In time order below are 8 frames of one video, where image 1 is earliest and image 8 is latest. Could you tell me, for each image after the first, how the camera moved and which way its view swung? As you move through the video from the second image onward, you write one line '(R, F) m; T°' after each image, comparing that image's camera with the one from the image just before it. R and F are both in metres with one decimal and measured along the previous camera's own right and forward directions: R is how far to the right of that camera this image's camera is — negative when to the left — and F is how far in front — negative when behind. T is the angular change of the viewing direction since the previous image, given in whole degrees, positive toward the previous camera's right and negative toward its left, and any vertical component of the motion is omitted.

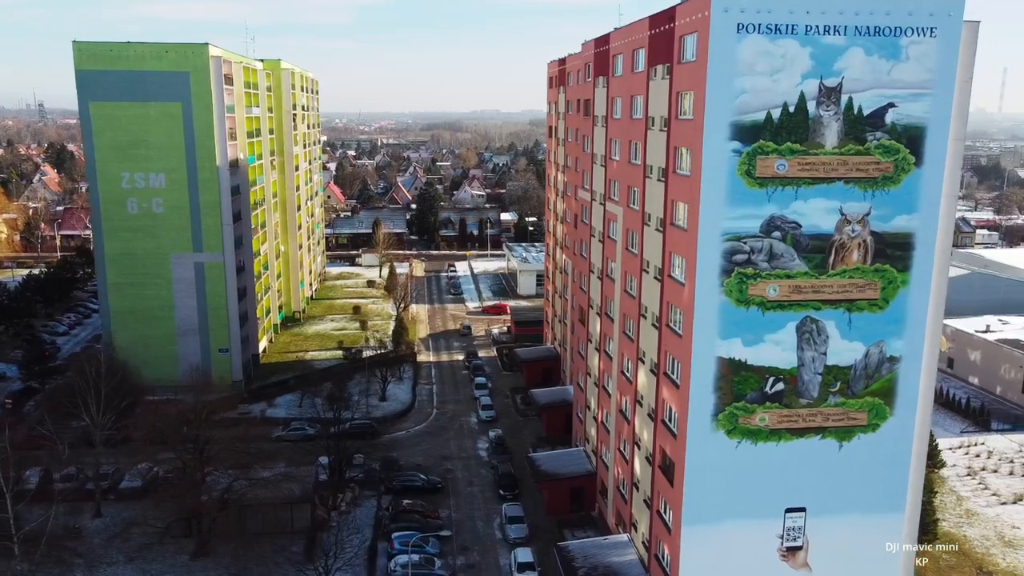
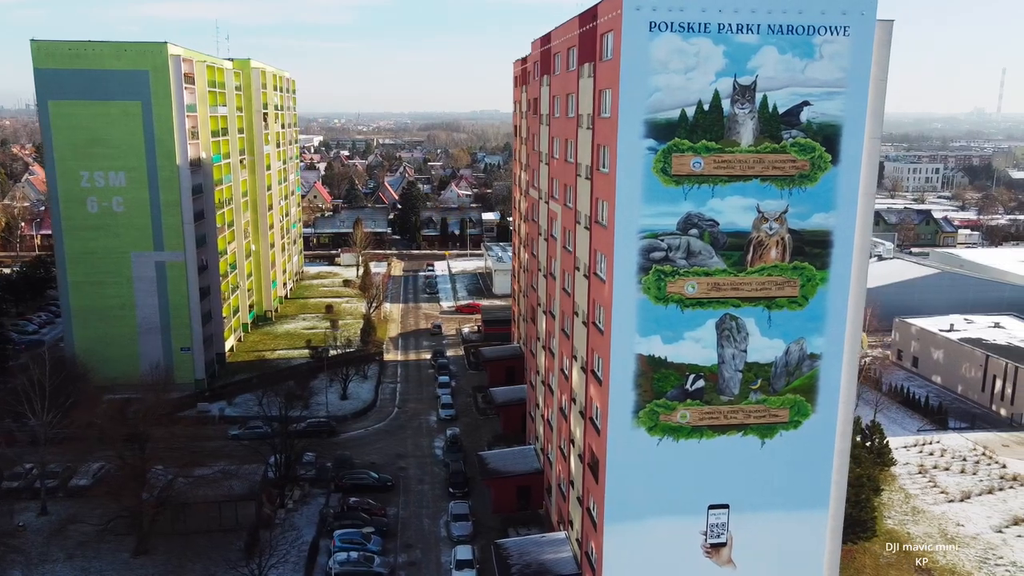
(+1.5, -0.1) m; 0°
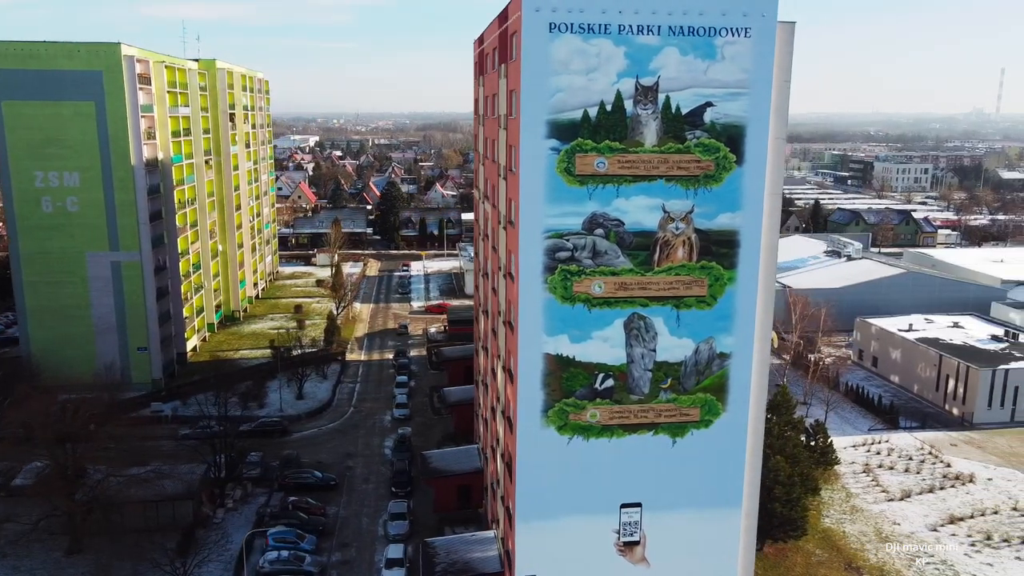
(+1.8, -0.1) m; 0°
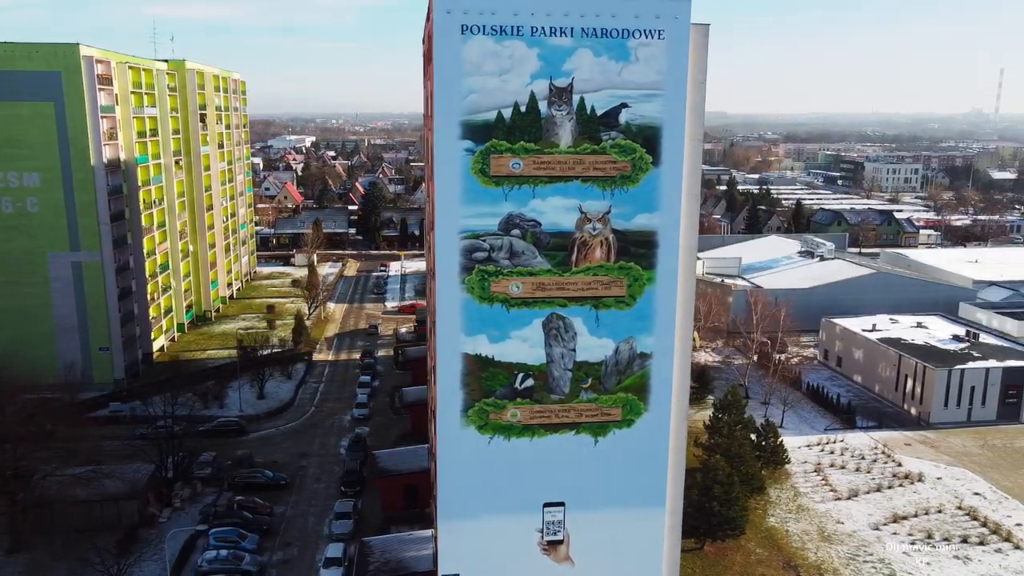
(+1.6, -0.1) m; 0°
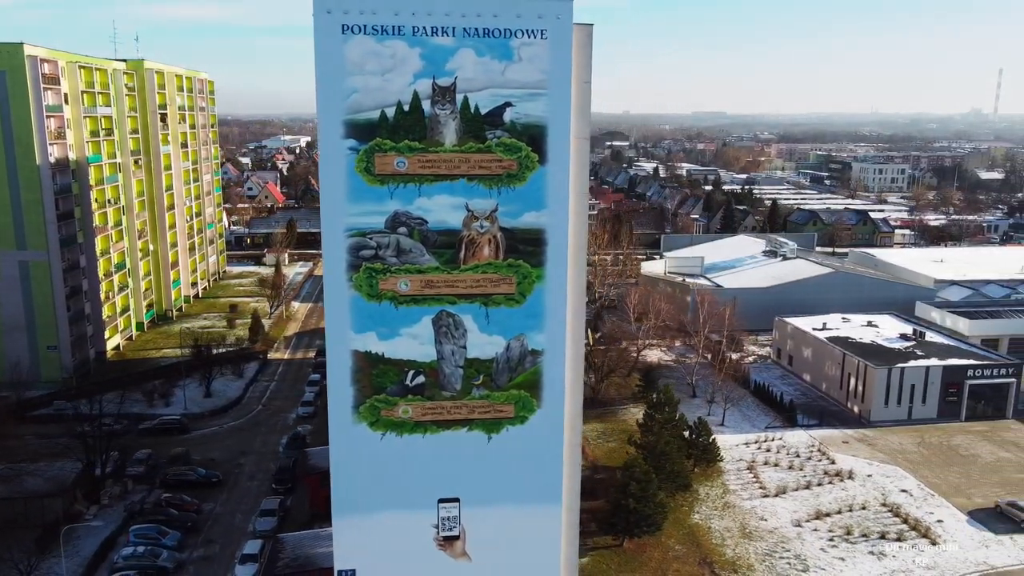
(+2.2, -0.1) m; 0°
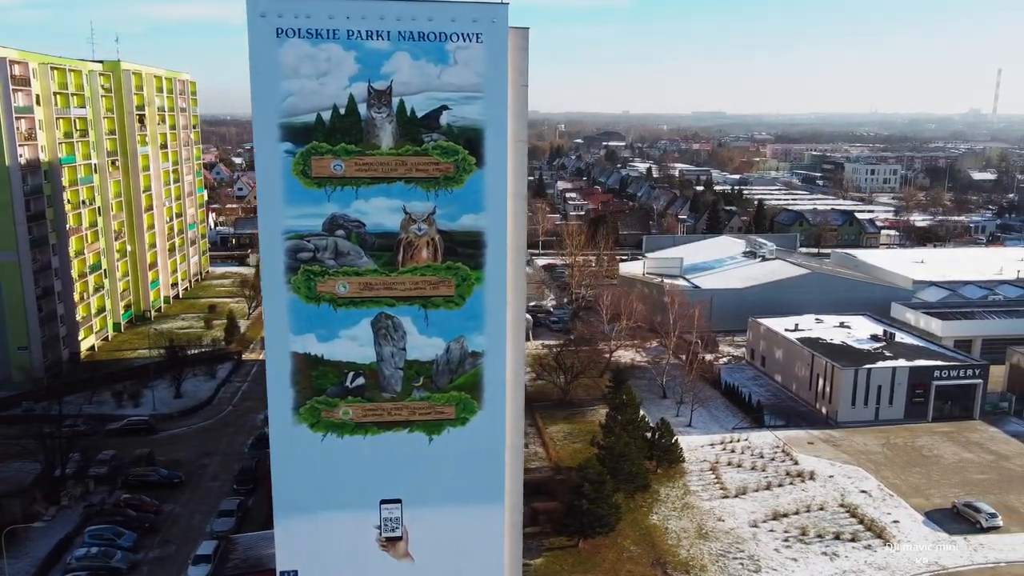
(+1.2, -0.1) m; 0°
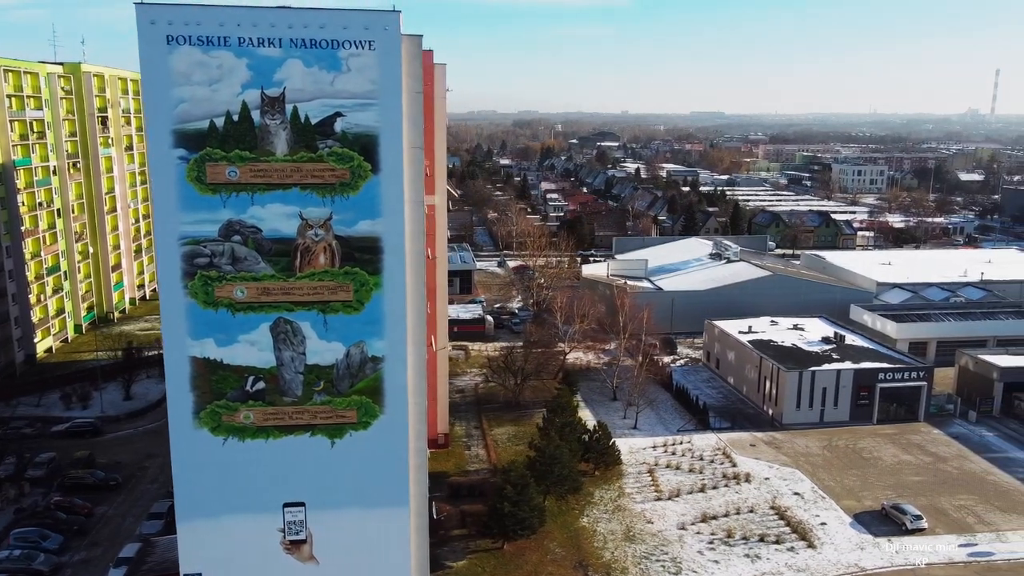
(+2.0, -0.1) m; 0°
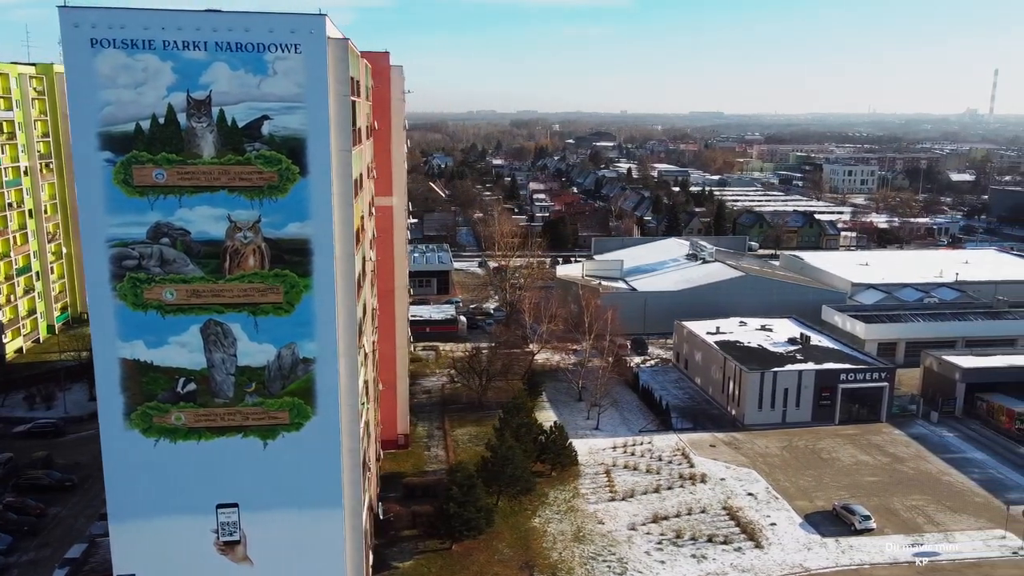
(+1.4, -0.1) m; 0°
